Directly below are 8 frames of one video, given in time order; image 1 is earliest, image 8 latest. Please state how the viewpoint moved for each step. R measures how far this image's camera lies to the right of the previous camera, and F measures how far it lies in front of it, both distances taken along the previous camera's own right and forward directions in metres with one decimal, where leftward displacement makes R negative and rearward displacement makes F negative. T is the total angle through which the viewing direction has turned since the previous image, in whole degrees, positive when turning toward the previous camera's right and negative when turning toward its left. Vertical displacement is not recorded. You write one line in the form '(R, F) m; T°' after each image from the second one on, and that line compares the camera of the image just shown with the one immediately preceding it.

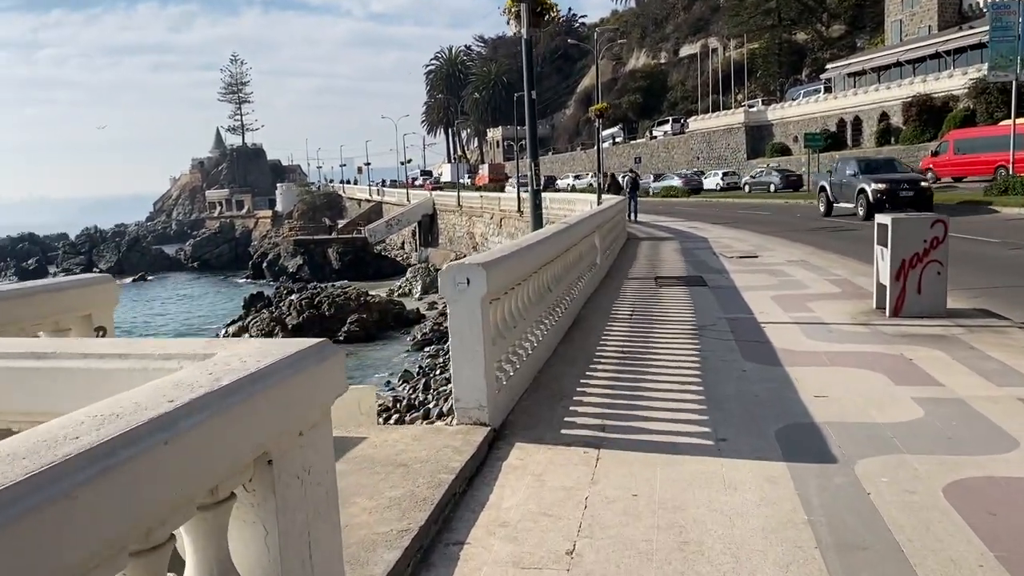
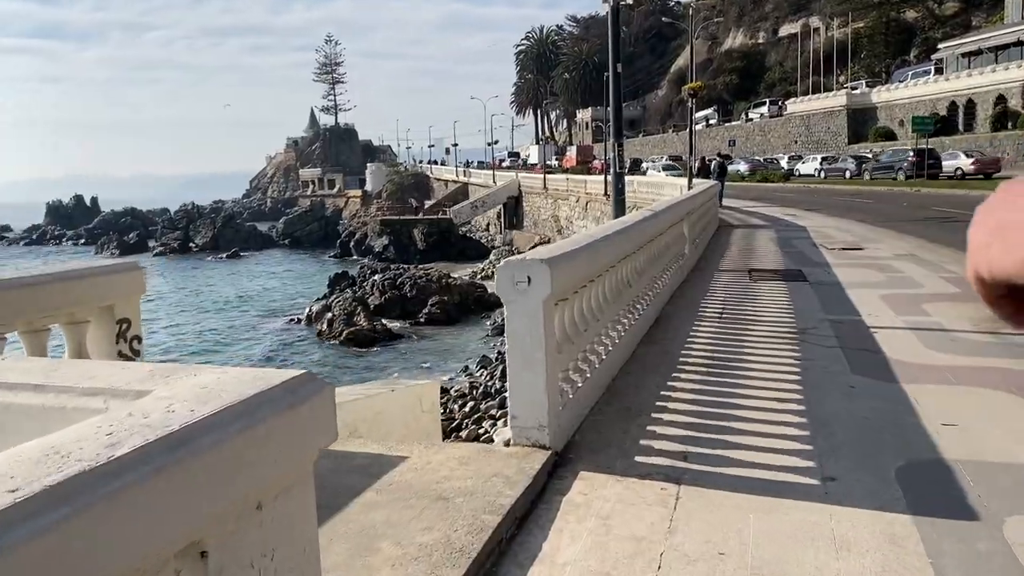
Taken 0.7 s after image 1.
(+0.1, +0.6) m; -6°
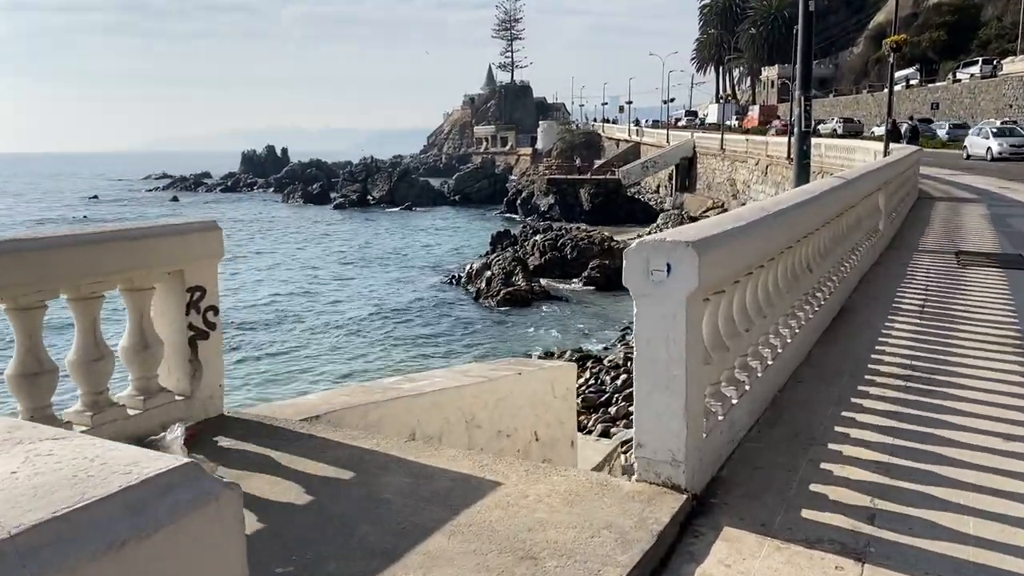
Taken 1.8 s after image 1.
(+0.1, +0.7) m; -11°
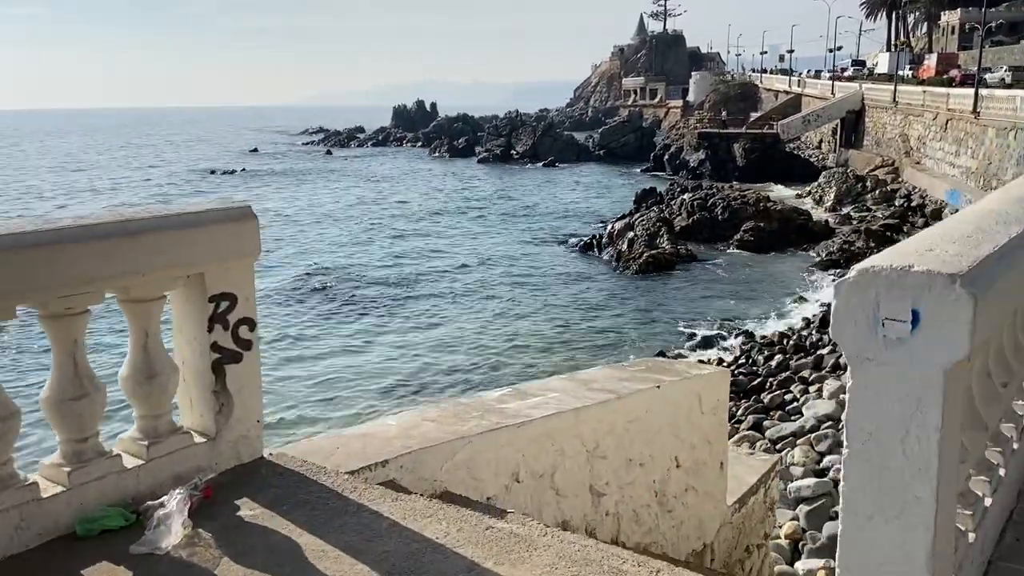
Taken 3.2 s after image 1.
(0.0, +0.9) m; -9°
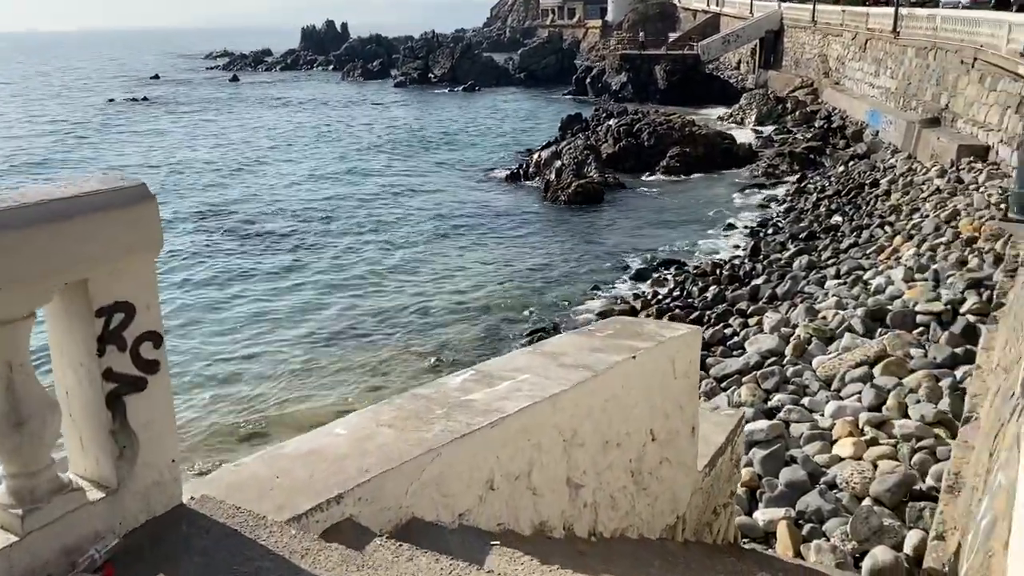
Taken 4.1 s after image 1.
(-0.1, +0.5) m; +5°
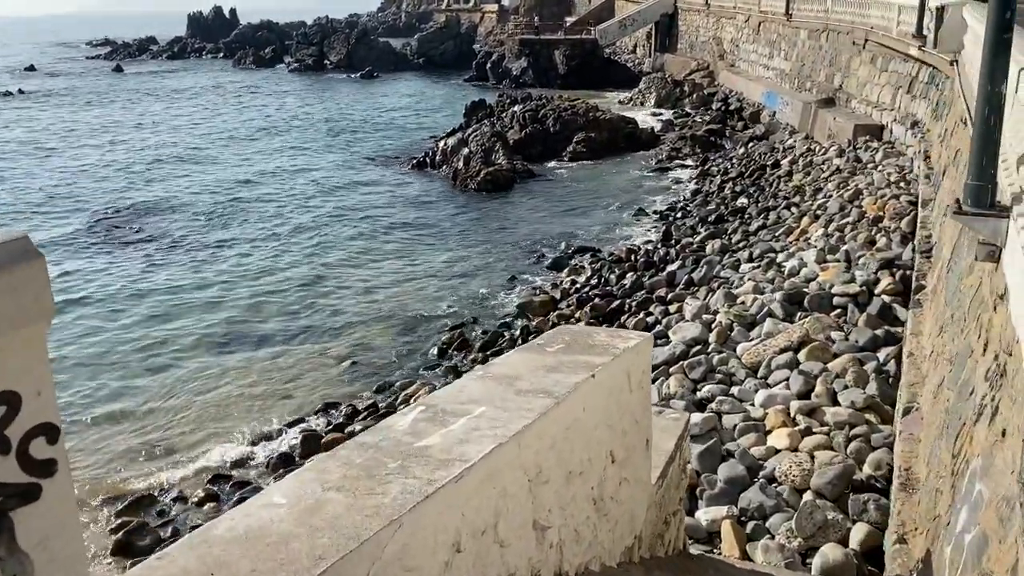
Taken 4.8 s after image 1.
(-0.1, +0.3) m; +6°
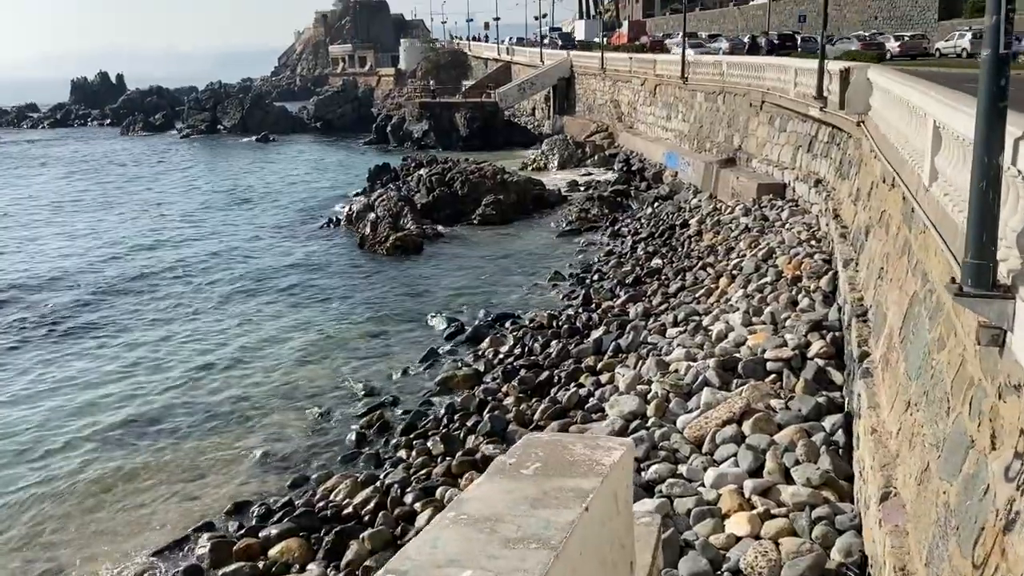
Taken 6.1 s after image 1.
(-0.2, +0.5) m; +6°
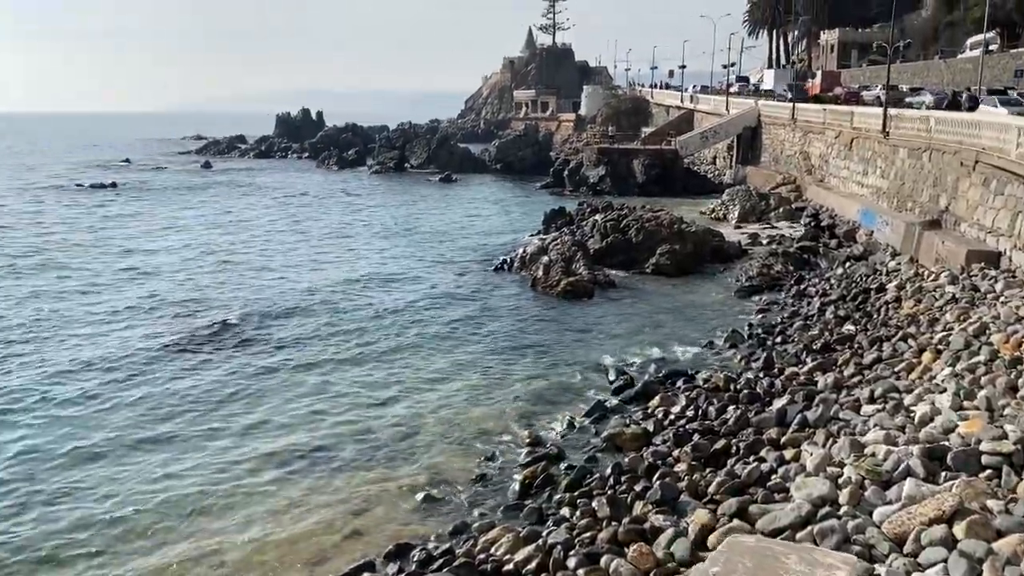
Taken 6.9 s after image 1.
(-0.2, +0.3) m; -11°
